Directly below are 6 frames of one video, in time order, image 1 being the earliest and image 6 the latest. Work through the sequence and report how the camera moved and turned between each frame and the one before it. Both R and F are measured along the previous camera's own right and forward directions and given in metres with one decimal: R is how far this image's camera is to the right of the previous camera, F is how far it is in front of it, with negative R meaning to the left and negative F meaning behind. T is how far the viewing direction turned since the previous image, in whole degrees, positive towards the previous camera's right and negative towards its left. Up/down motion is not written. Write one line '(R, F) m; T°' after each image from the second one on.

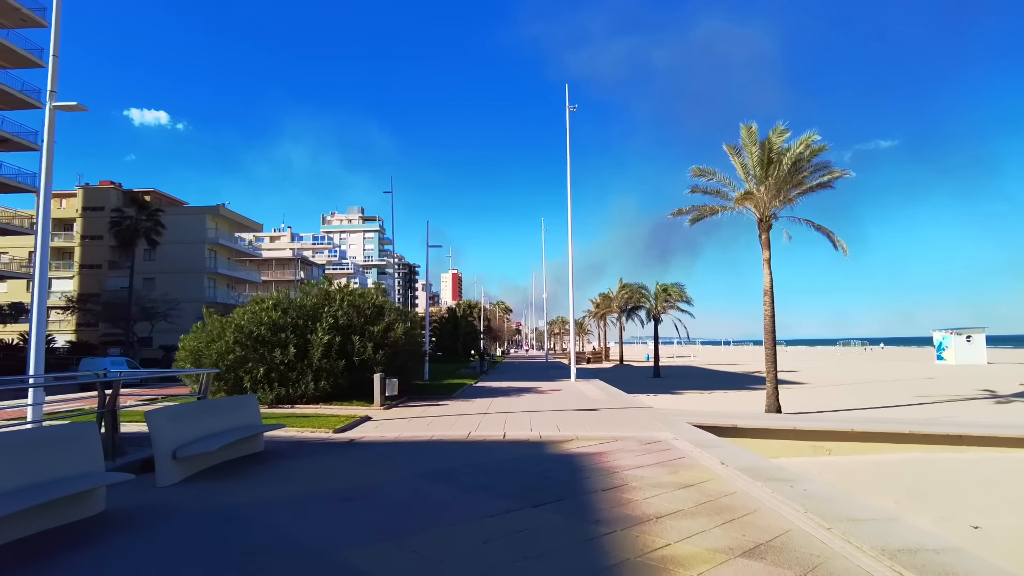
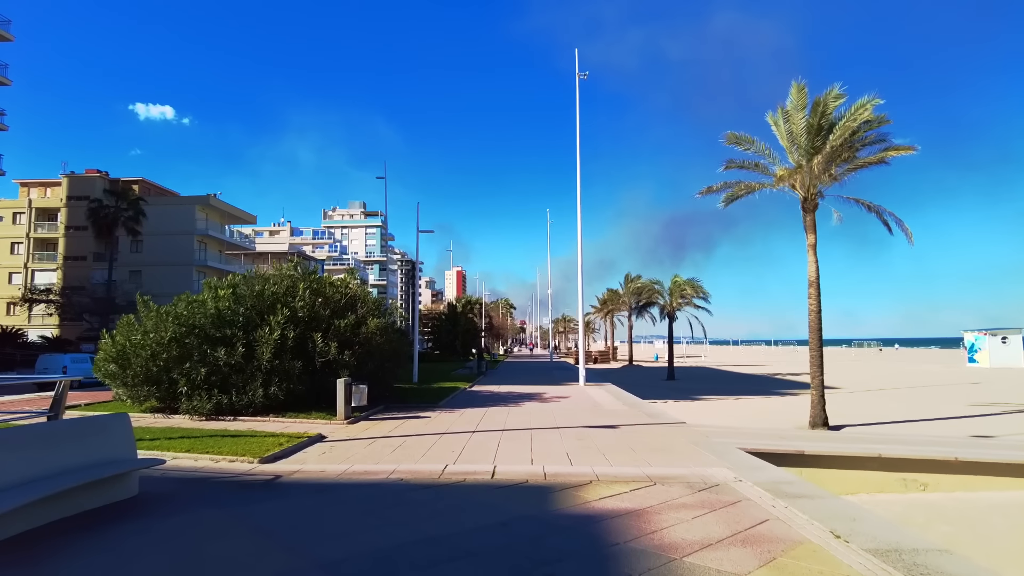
(+0.2, +3.3) m; 0°
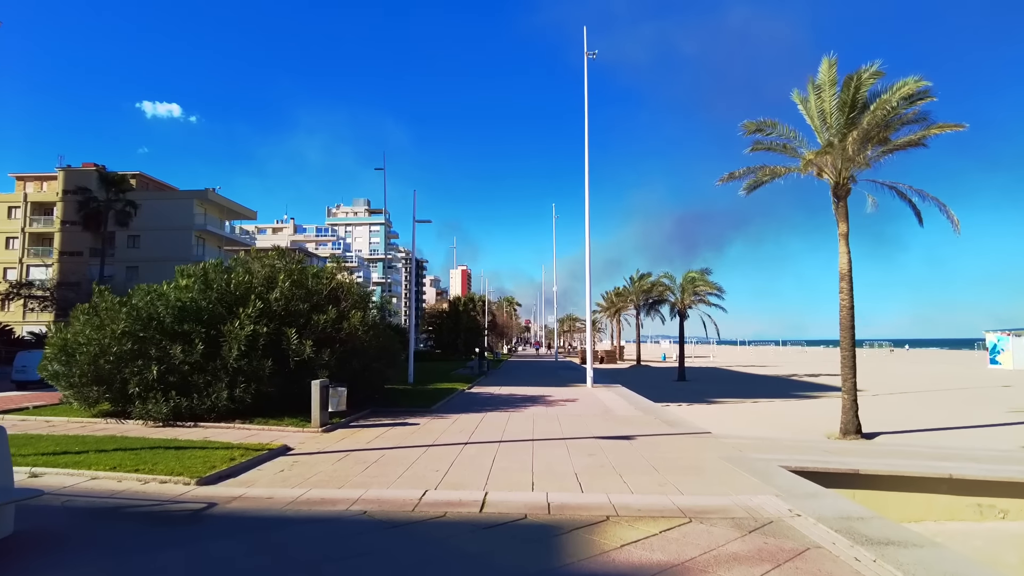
(+0.1, +1.7) m; -1°
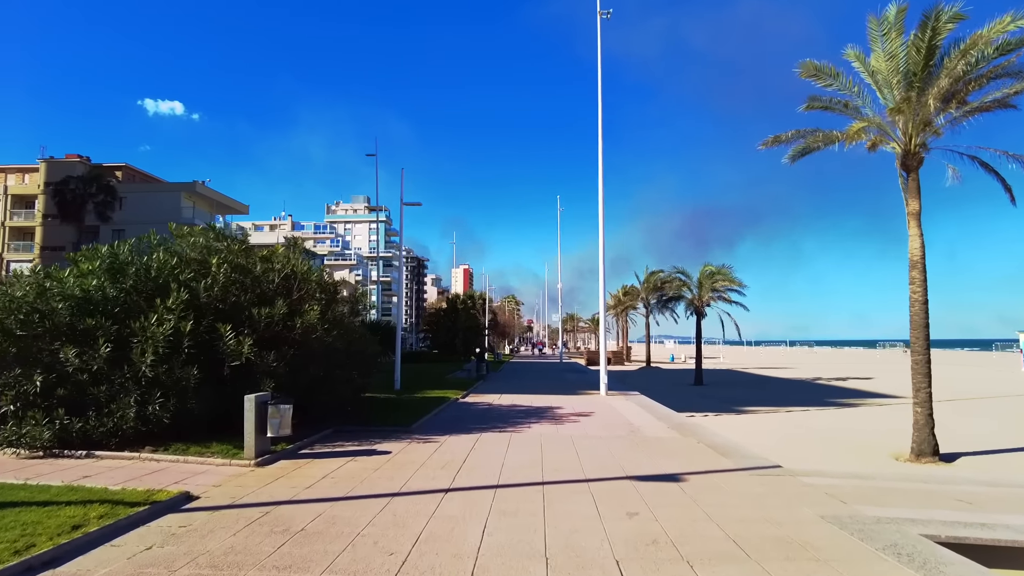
(0.0, +2.9) m; 0°
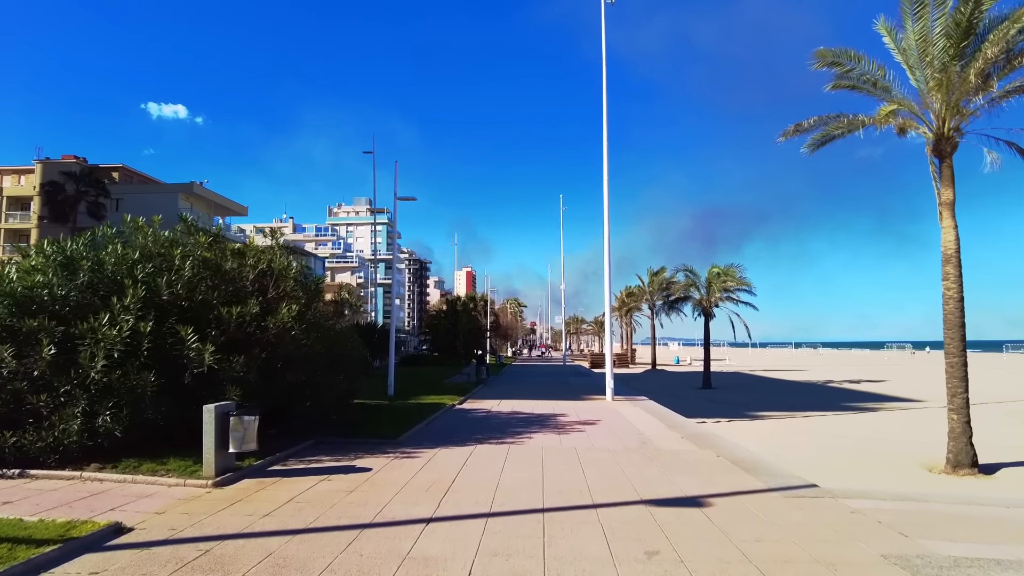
(+0.1, +1.1) m; 0°
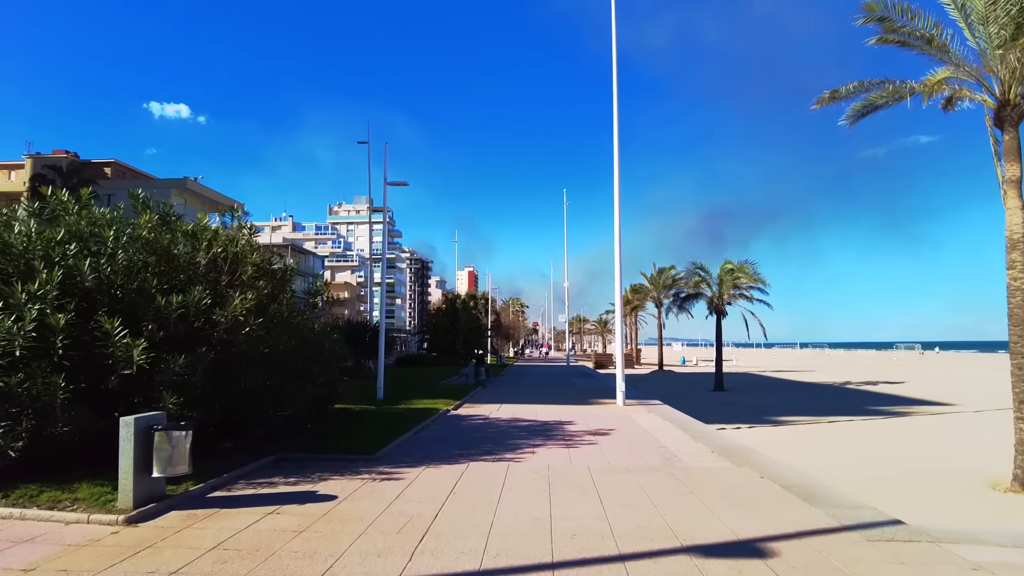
(0.0, +1.6) m; 0°
